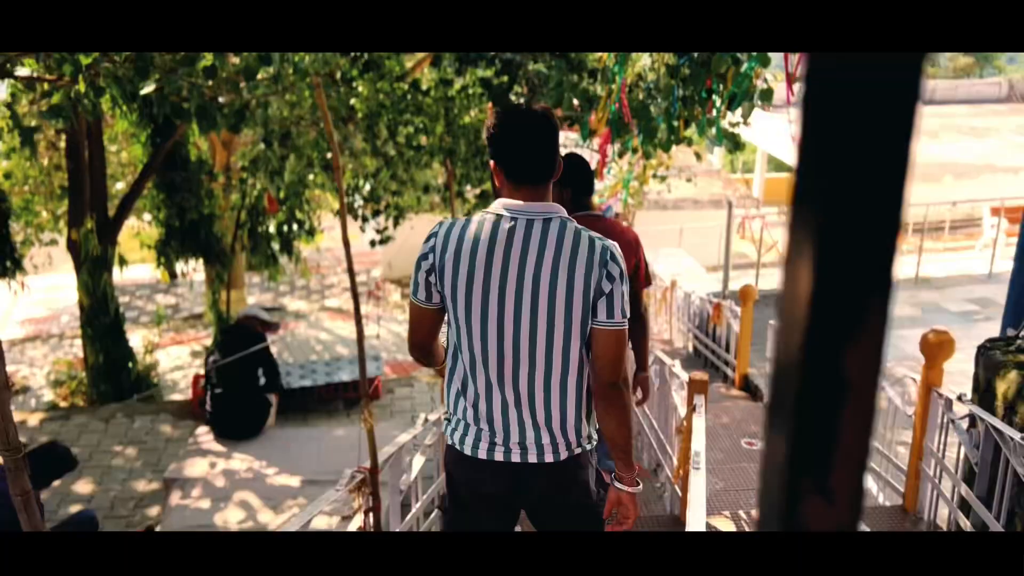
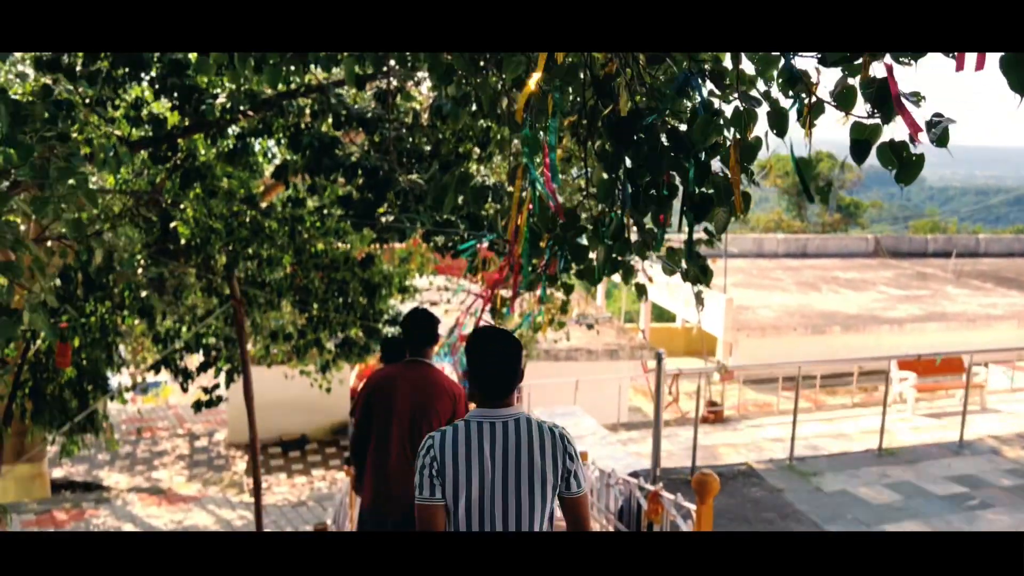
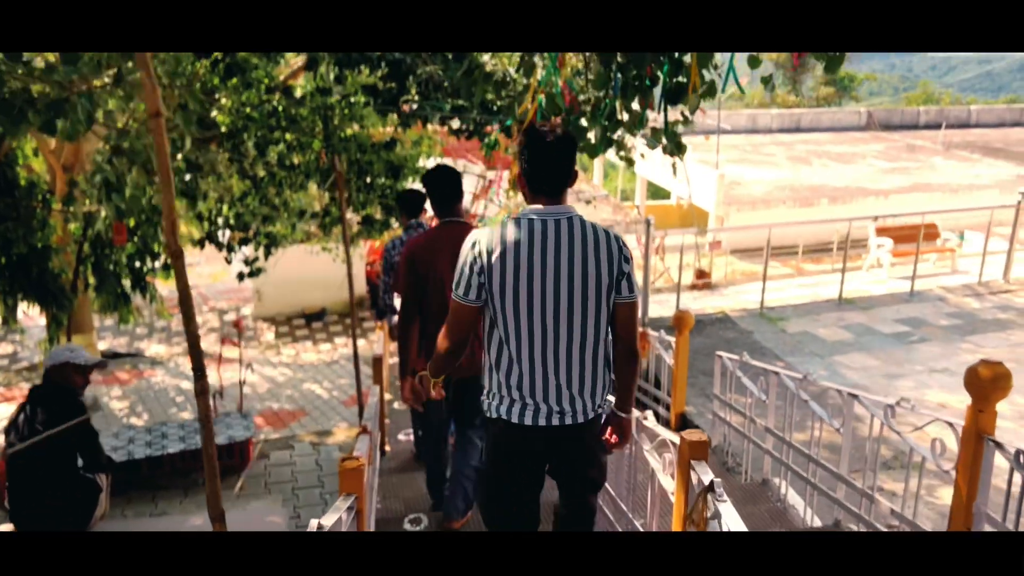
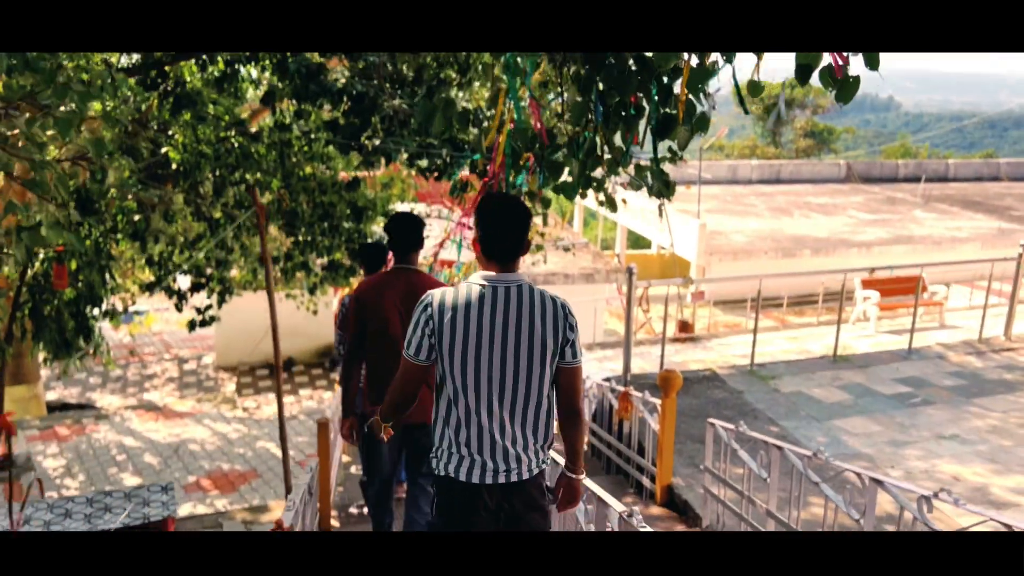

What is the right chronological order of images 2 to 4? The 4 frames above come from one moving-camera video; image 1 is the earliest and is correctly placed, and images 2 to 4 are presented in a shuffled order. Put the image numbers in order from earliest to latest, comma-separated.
3, 4, 2
